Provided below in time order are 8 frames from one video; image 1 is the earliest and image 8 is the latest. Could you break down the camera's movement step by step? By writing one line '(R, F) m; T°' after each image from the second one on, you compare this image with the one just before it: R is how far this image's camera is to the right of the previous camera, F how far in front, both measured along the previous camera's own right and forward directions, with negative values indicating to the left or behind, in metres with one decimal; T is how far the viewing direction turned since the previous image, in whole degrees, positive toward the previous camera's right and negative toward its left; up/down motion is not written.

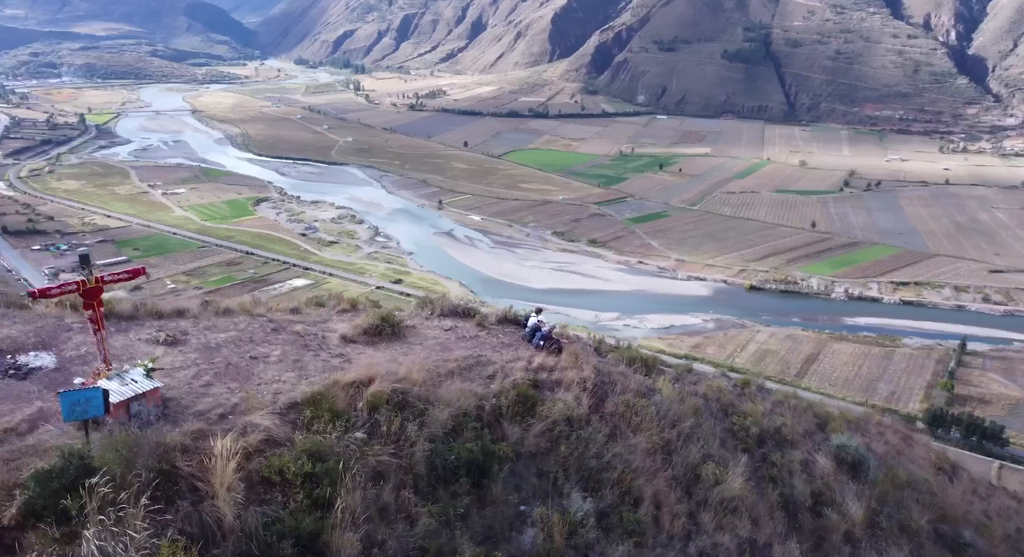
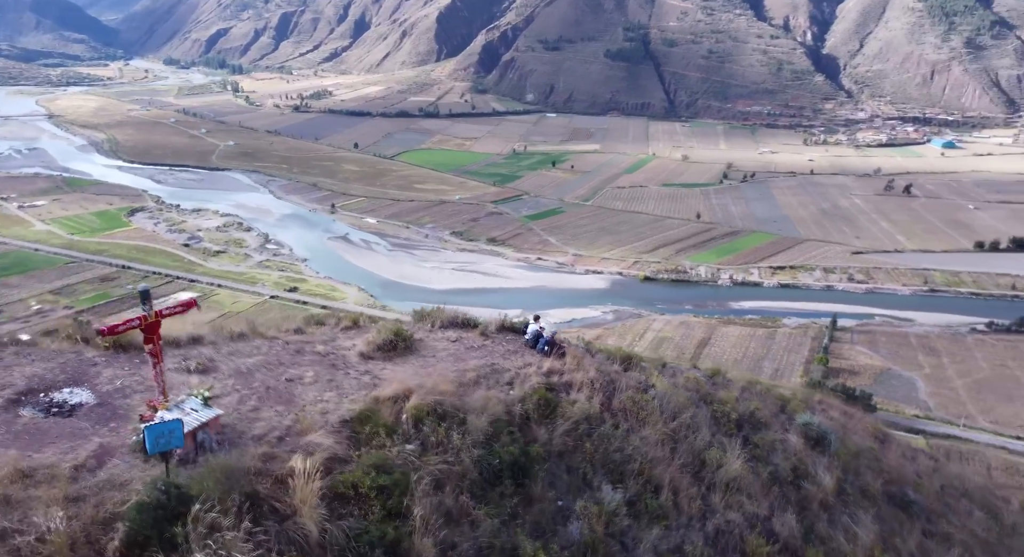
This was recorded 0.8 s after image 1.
(-0.8, -0.3) m; +7°
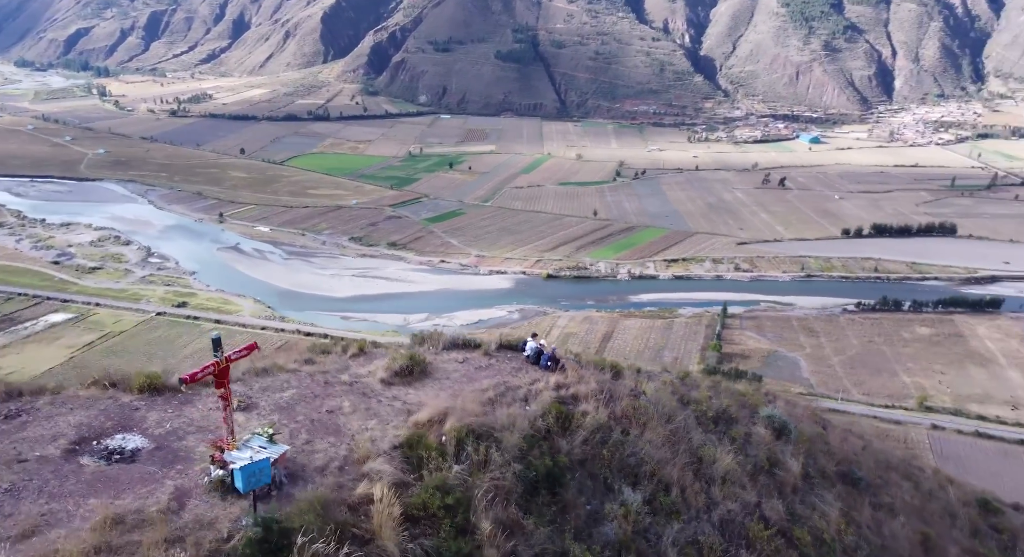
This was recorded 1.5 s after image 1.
(-0.8, -0.4) m; +7°
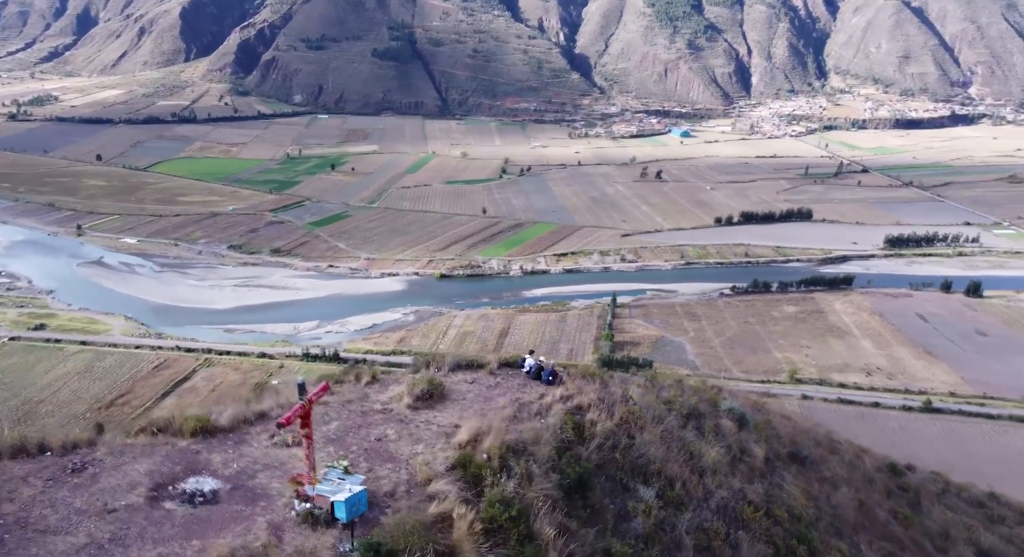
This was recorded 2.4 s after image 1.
(-1.0, -0.5) m; +8°
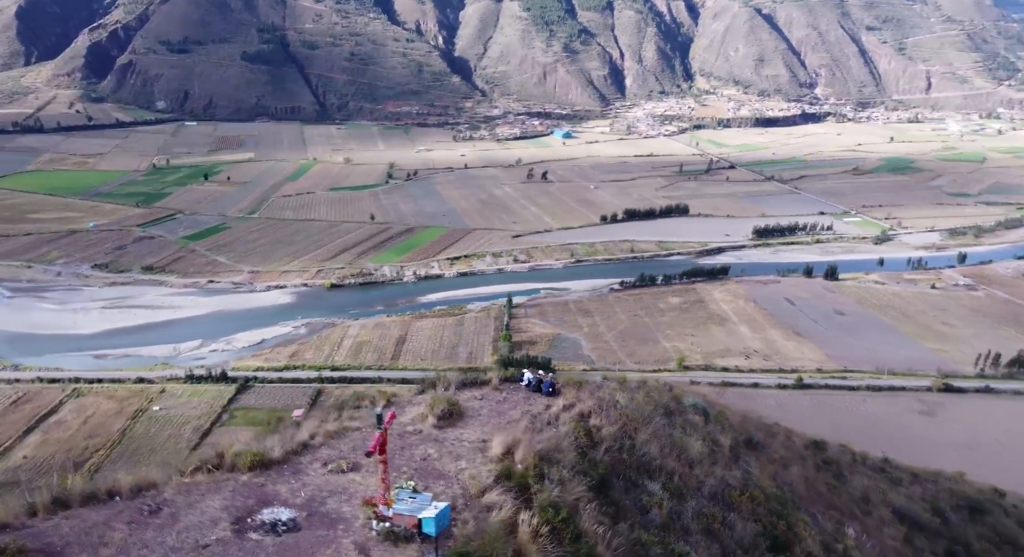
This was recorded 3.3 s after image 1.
(-1.1, -0.6) m; +8°
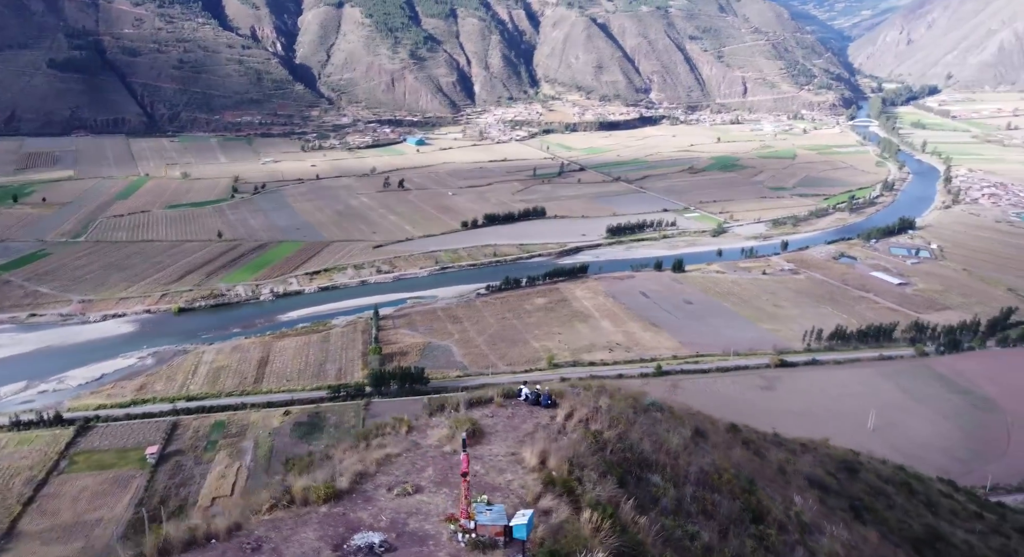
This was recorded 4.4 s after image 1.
(-1.5, -0.7) m; +10°
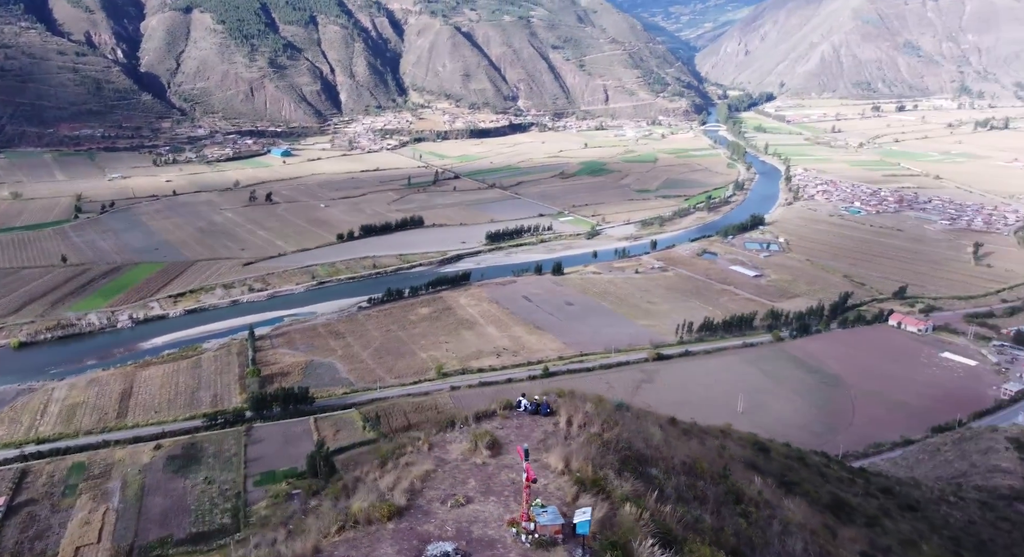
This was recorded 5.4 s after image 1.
(-1.4, -0.6) m; +9°
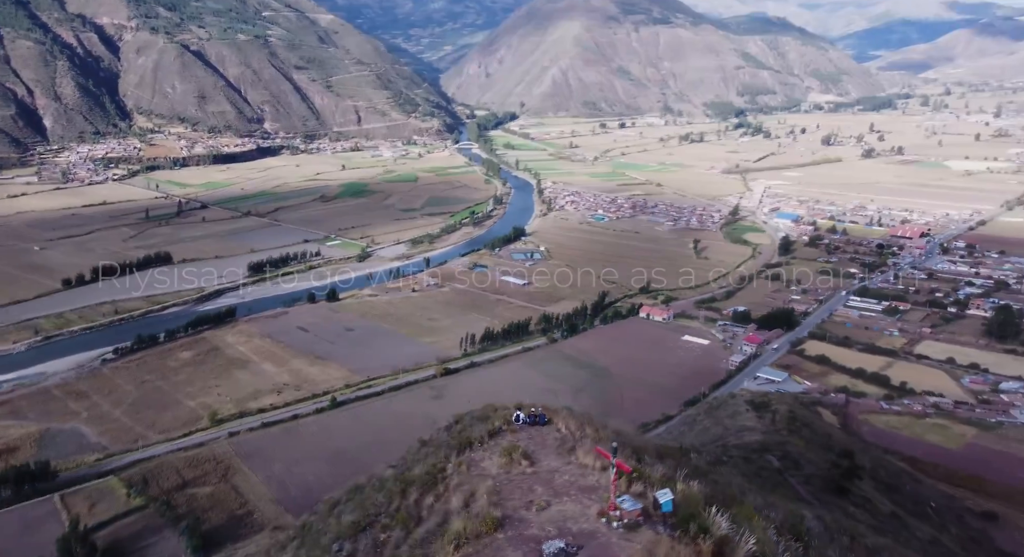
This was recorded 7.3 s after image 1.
(-2.9, -0.5) m; +17°
